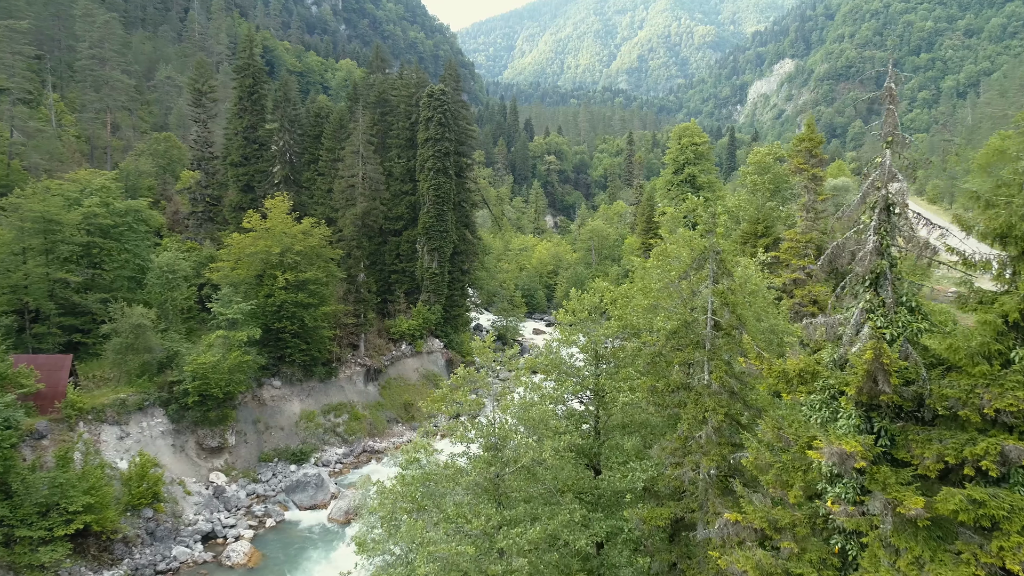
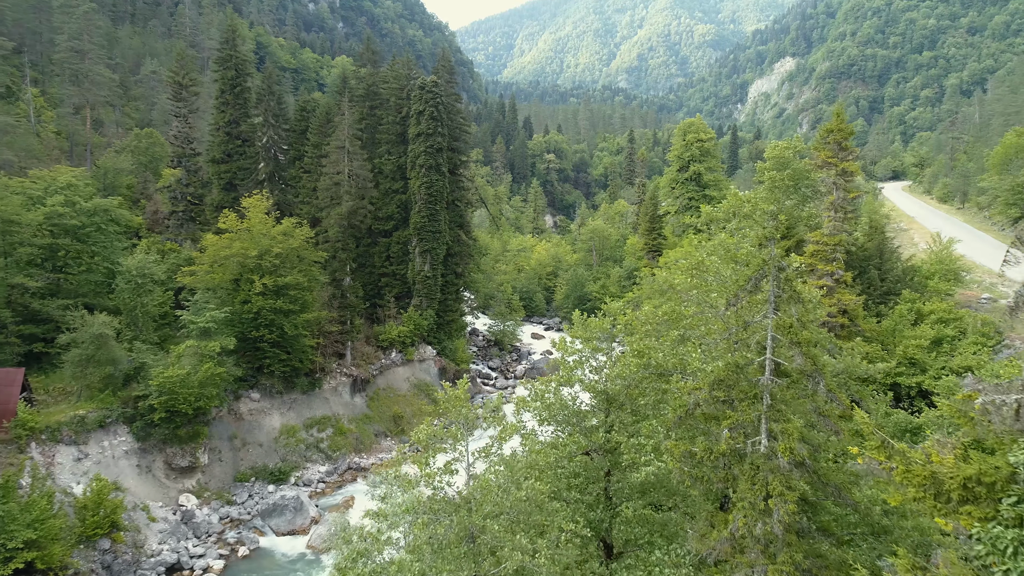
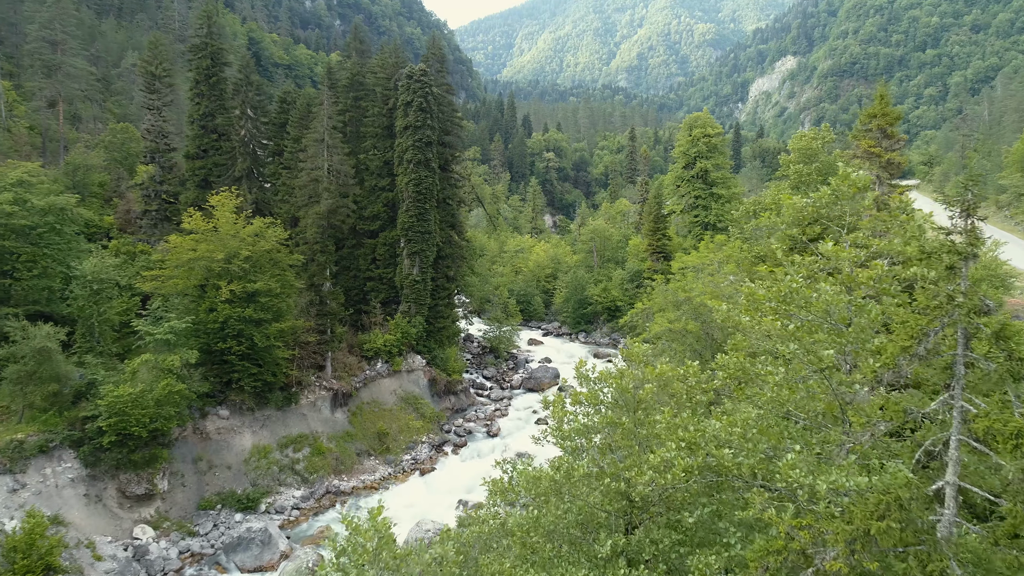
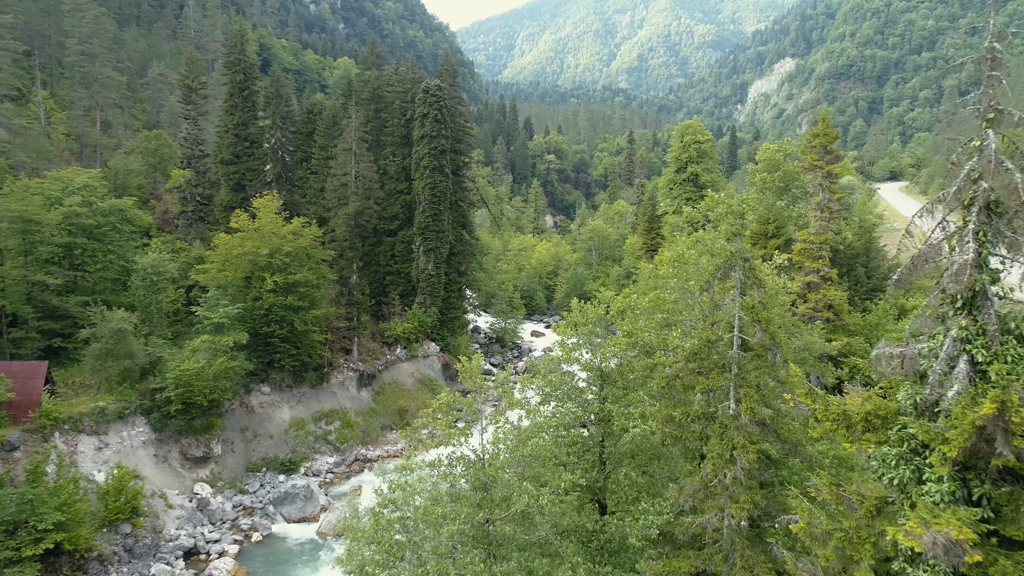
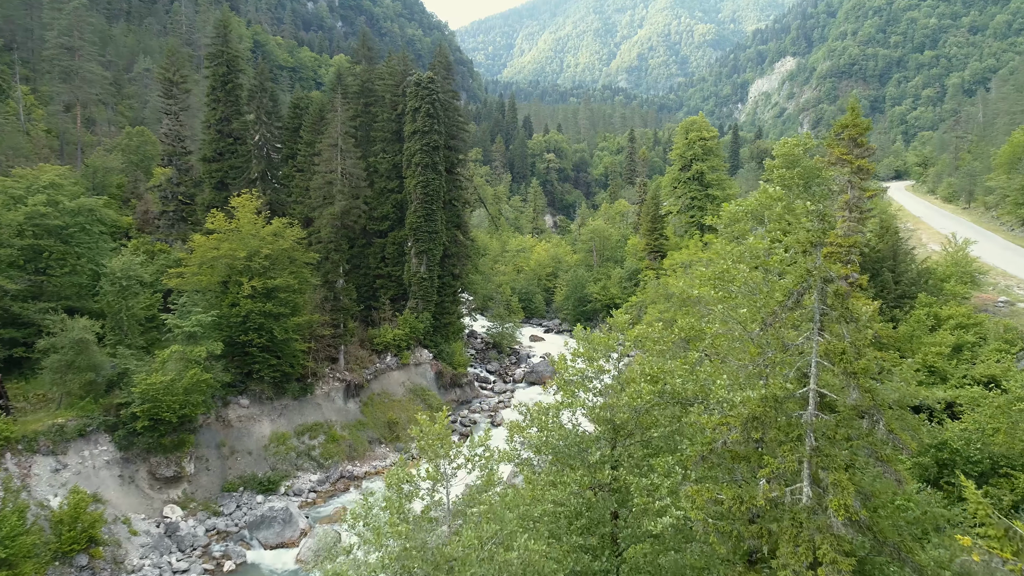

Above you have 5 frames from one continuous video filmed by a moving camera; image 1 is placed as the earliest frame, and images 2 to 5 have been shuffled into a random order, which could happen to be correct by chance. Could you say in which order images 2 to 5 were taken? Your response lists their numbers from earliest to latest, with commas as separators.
4, 2, 5, 3
